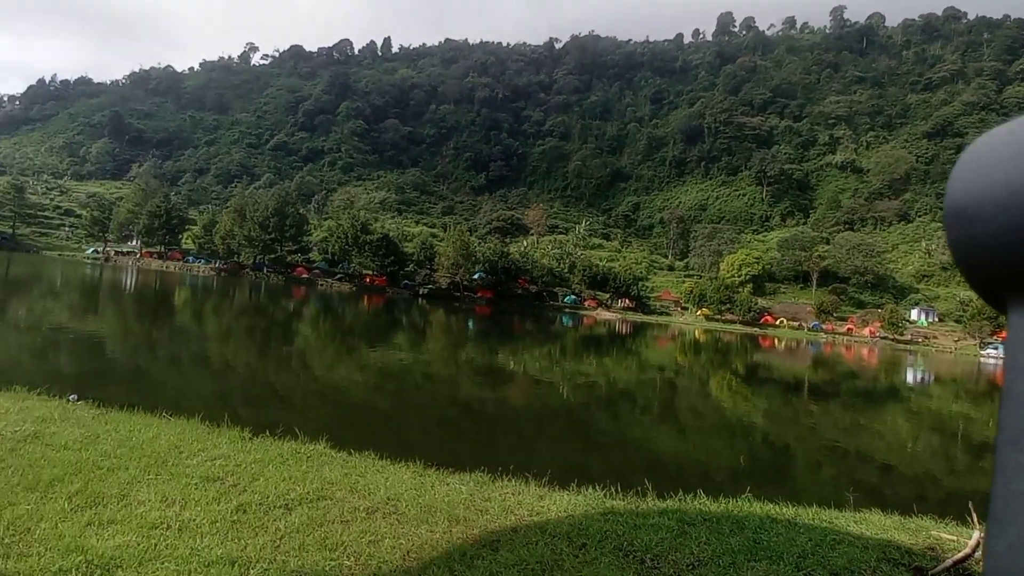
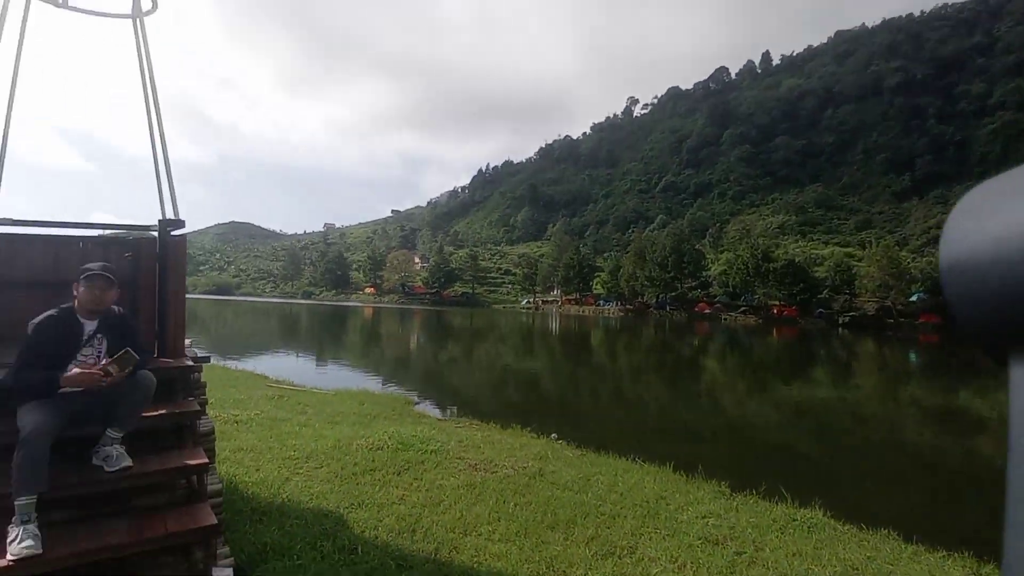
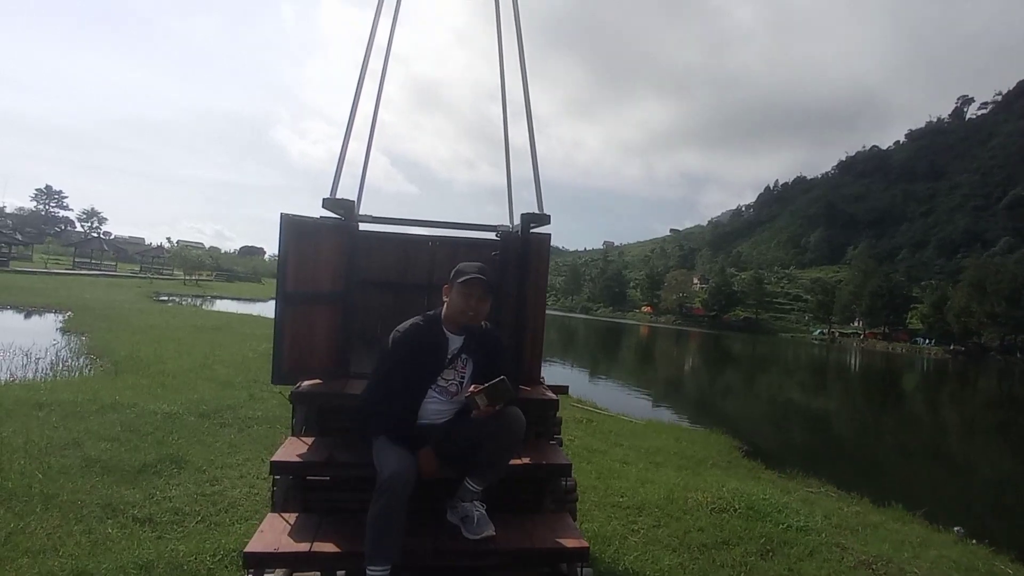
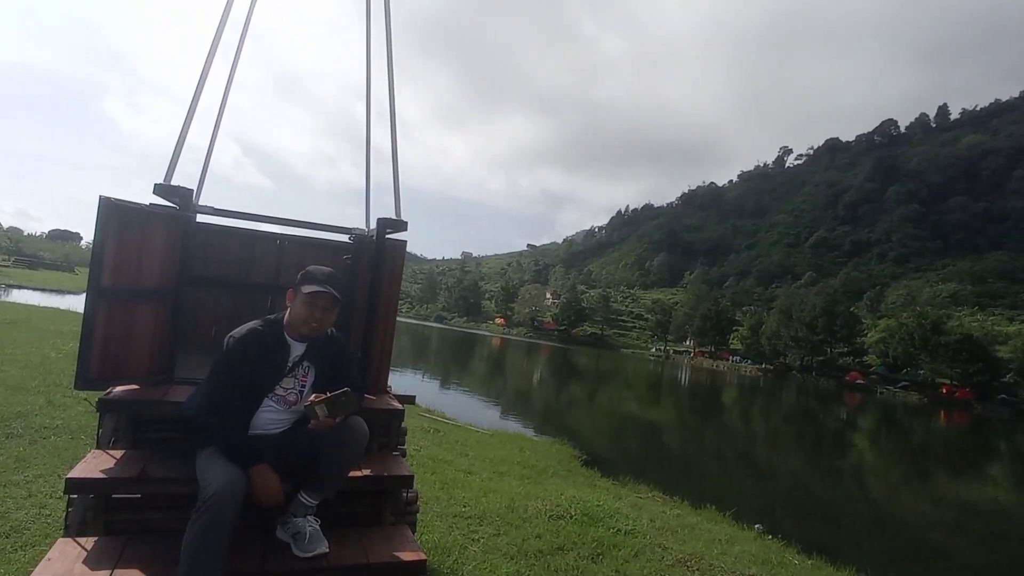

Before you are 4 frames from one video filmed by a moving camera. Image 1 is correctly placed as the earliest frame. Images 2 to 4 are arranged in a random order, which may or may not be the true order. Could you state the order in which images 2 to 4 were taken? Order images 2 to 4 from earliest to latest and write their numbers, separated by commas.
2, 3, 4
